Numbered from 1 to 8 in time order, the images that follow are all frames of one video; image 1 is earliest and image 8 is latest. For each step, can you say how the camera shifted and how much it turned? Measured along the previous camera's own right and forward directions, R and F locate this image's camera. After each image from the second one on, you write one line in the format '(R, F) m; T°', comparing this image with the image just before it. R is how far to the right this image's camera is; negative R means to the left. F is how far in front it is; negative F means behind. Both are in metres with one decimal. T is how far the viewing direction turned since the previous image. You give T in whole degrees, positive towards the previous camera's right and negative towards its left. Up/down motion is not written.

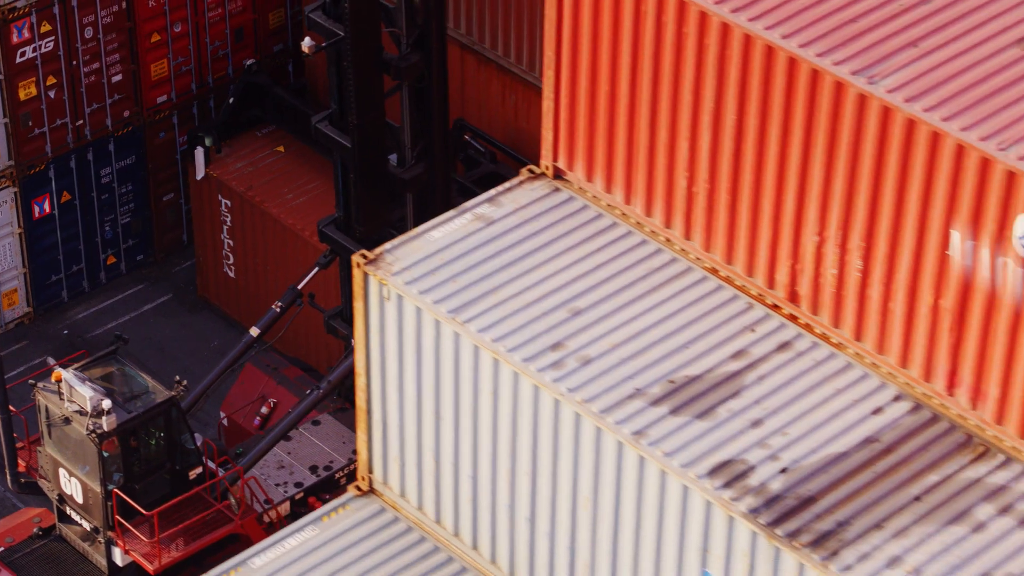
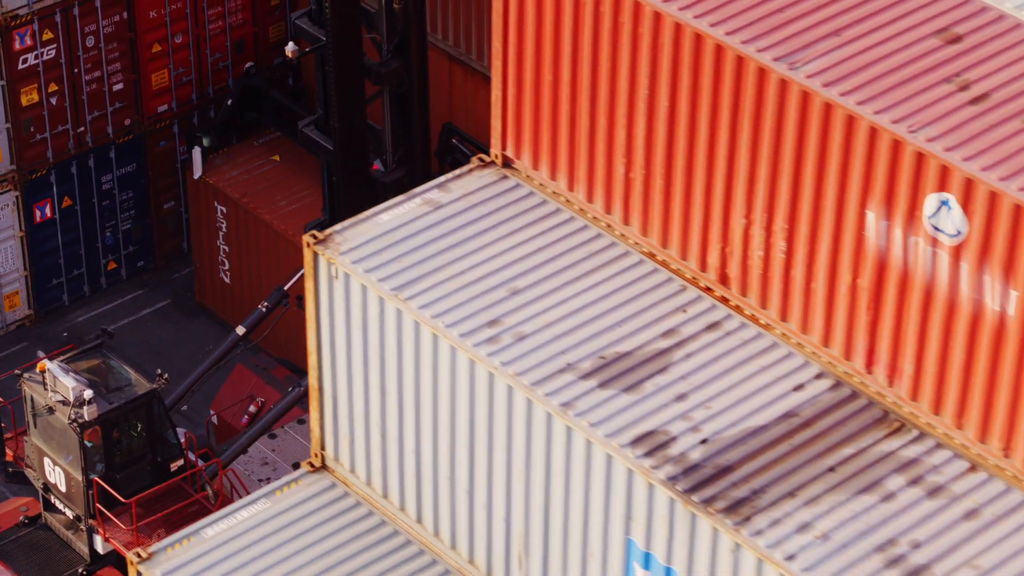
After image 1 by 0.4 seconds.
(+0.7, -0.6) m; -1°
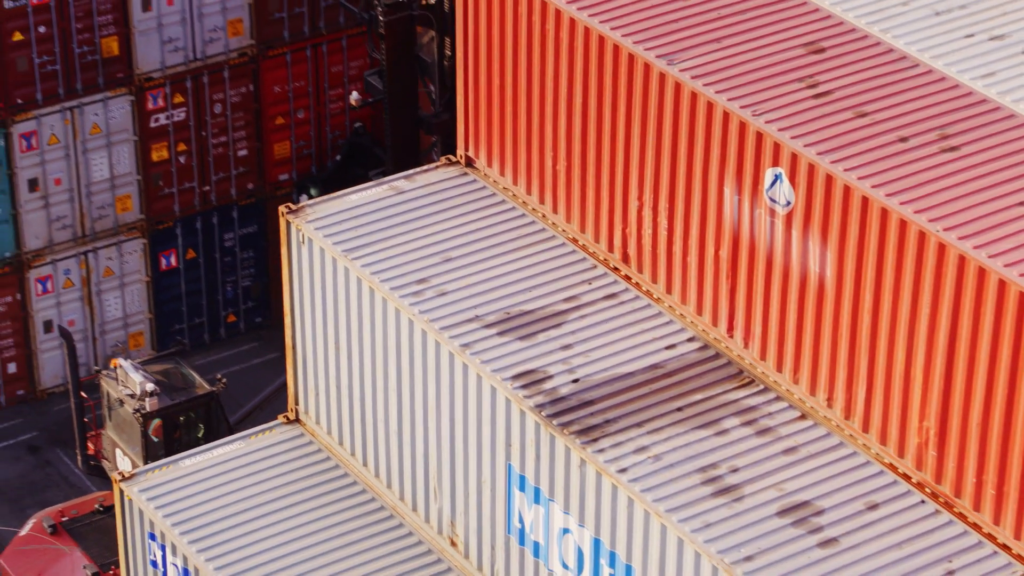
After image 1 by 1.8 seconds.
(+2.6, -2.3) m; -7°
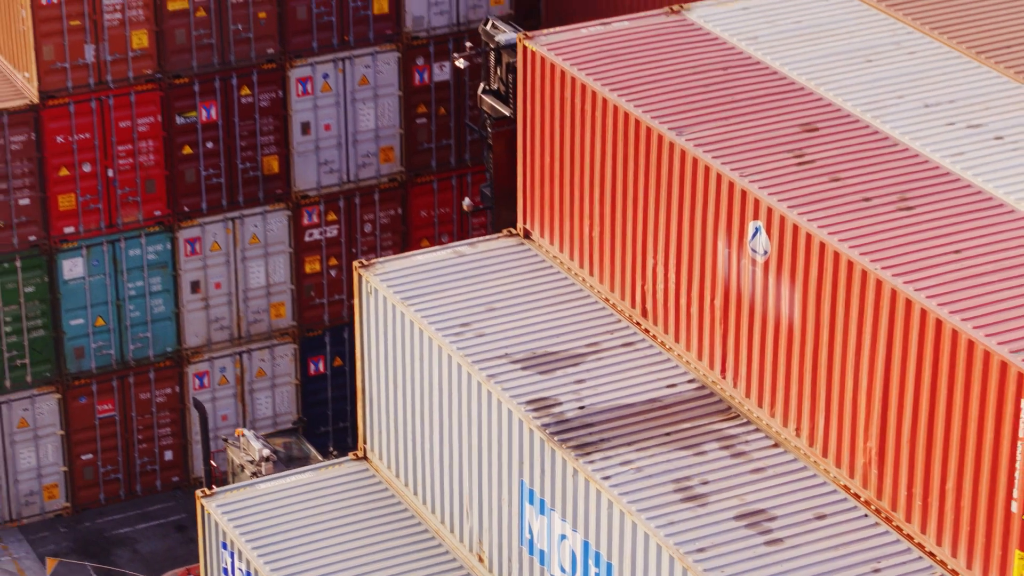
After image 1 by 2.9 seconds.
(+1.9, -2.3) m; -6°
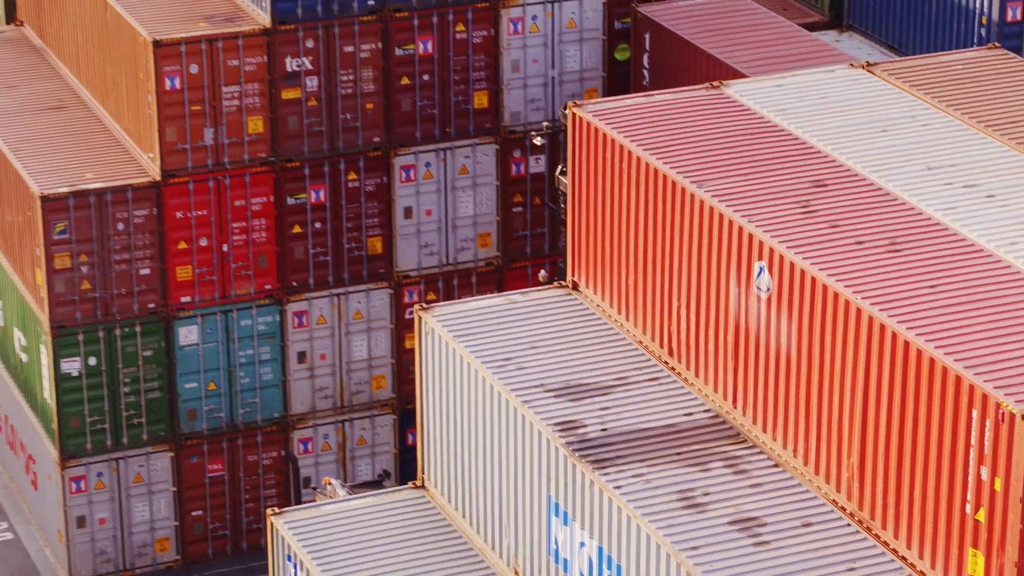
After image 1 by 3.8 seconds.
(+1.2, -2.2) m; -4°
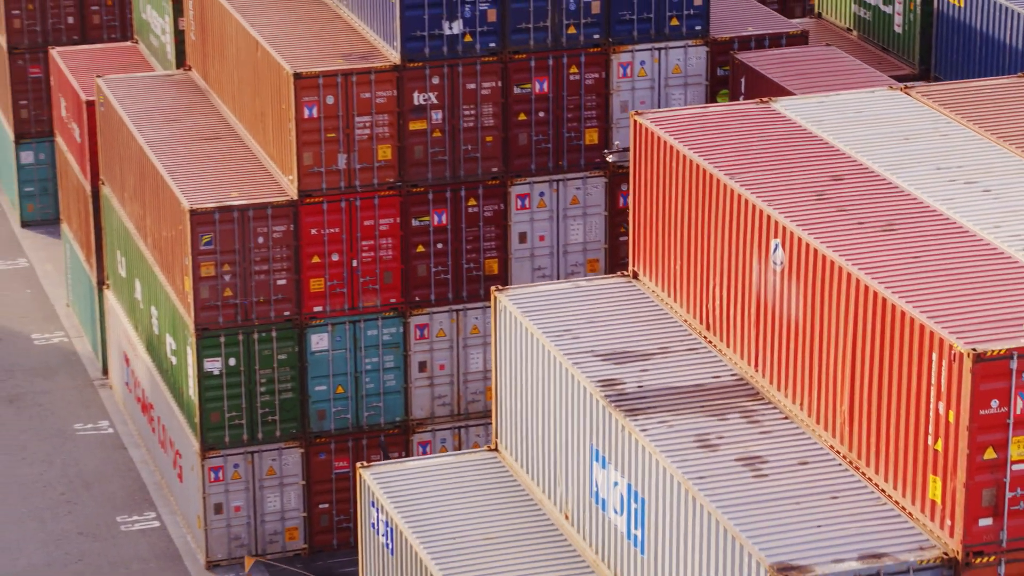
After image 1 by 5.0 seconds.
(+1.5, -3.2) m; -4°
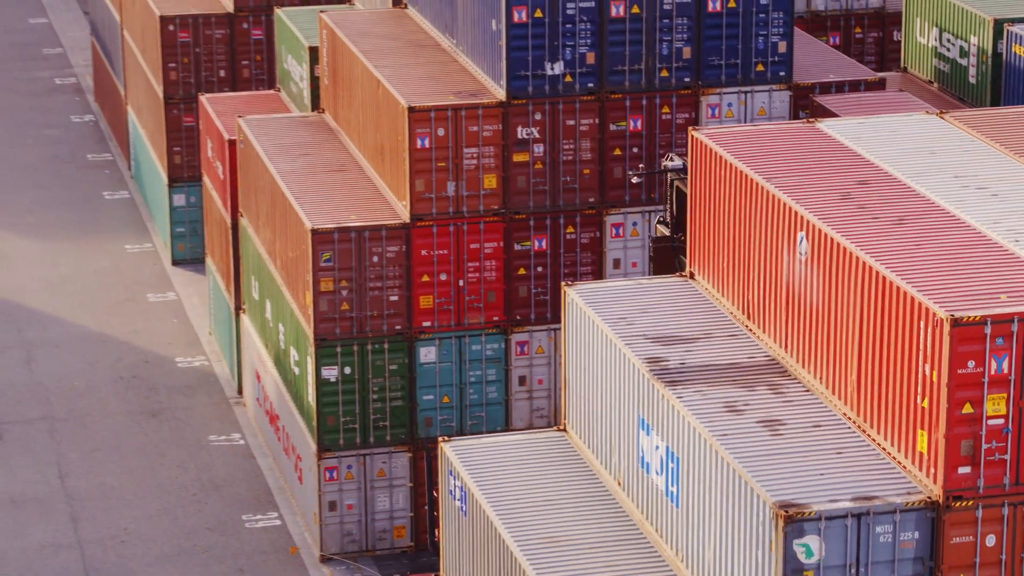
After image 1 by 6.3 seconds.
(+1.3, -3.2) m; -4°
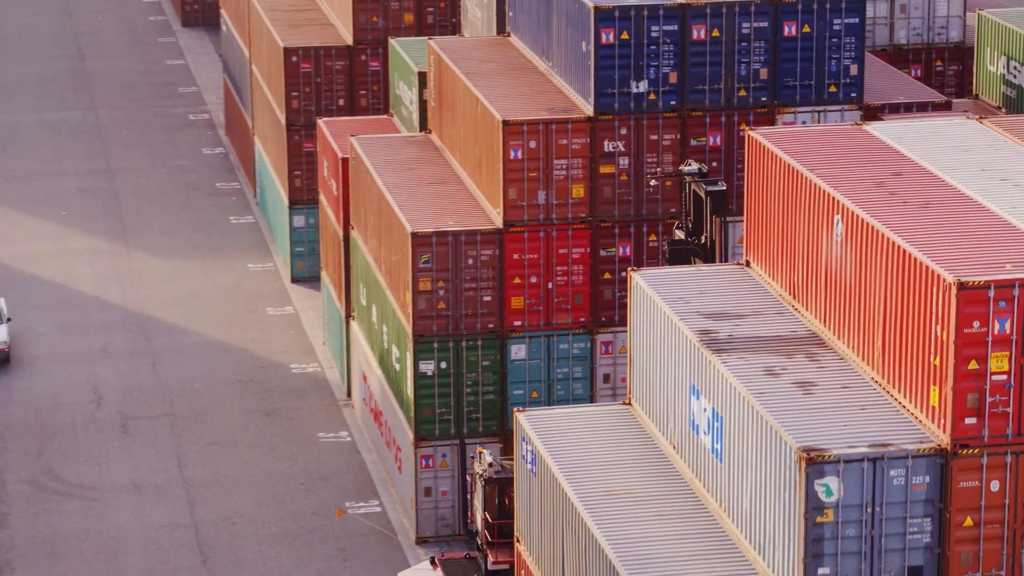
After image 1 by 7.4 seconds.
(+0.9, -2.9) m; -3°
